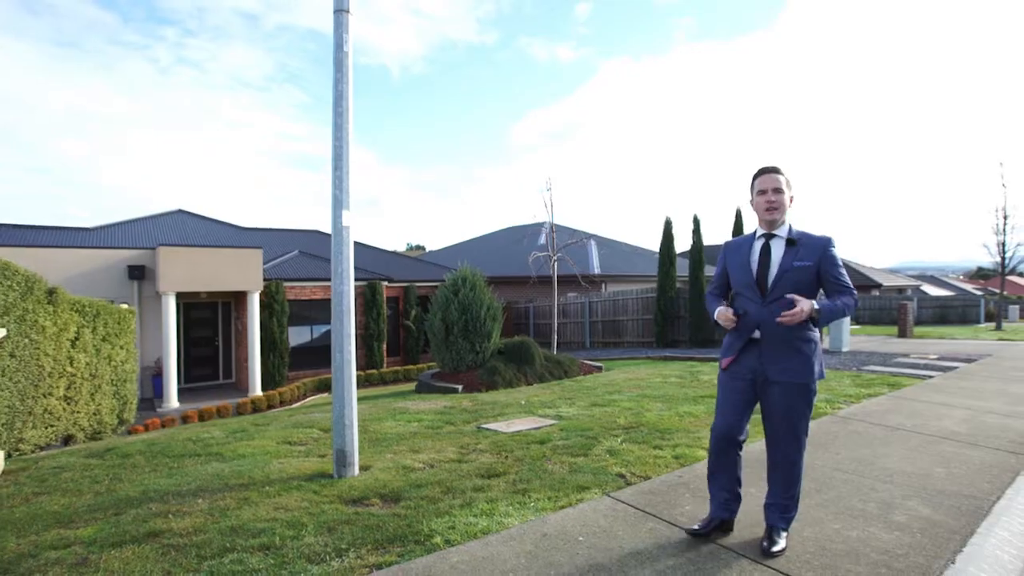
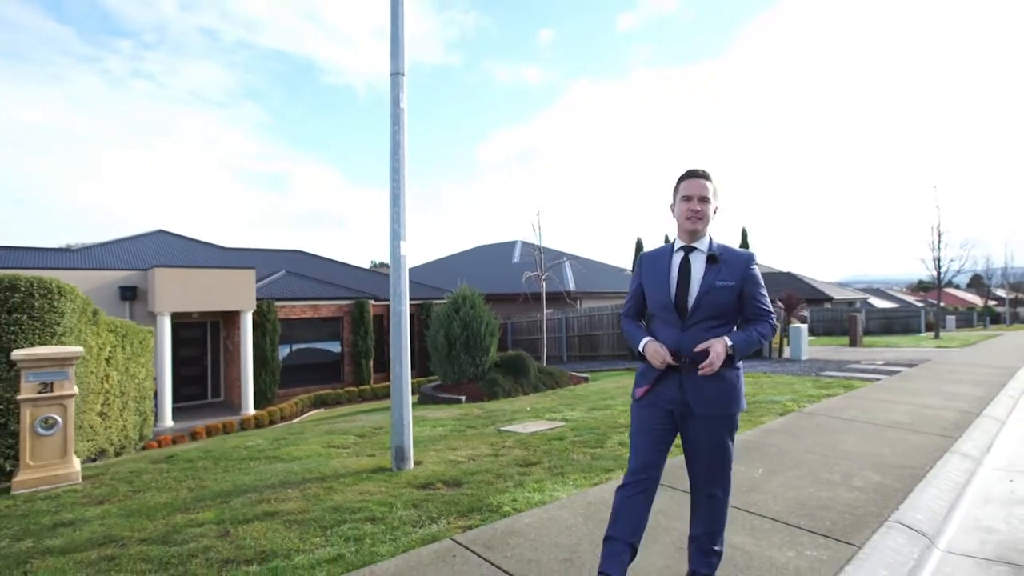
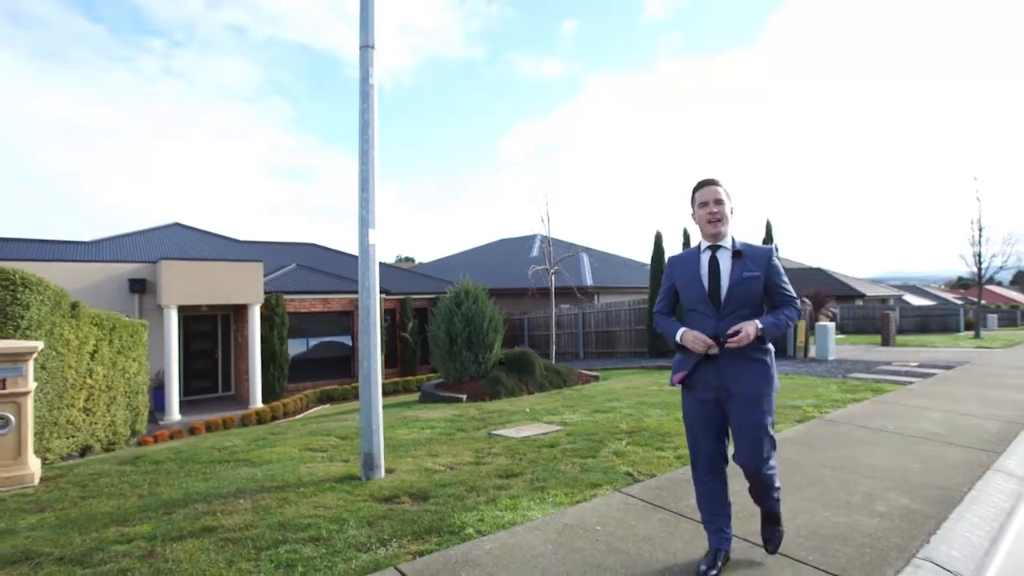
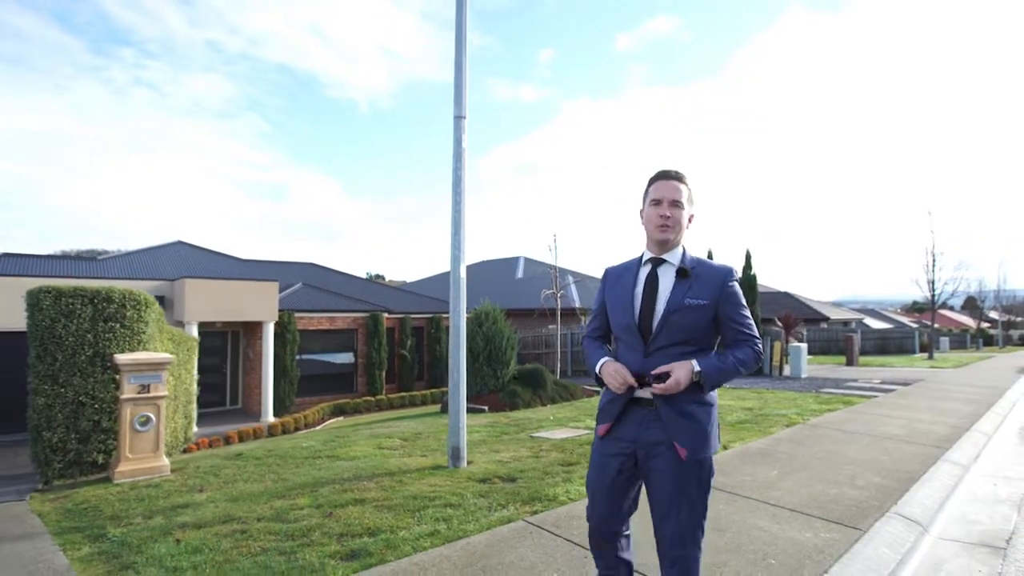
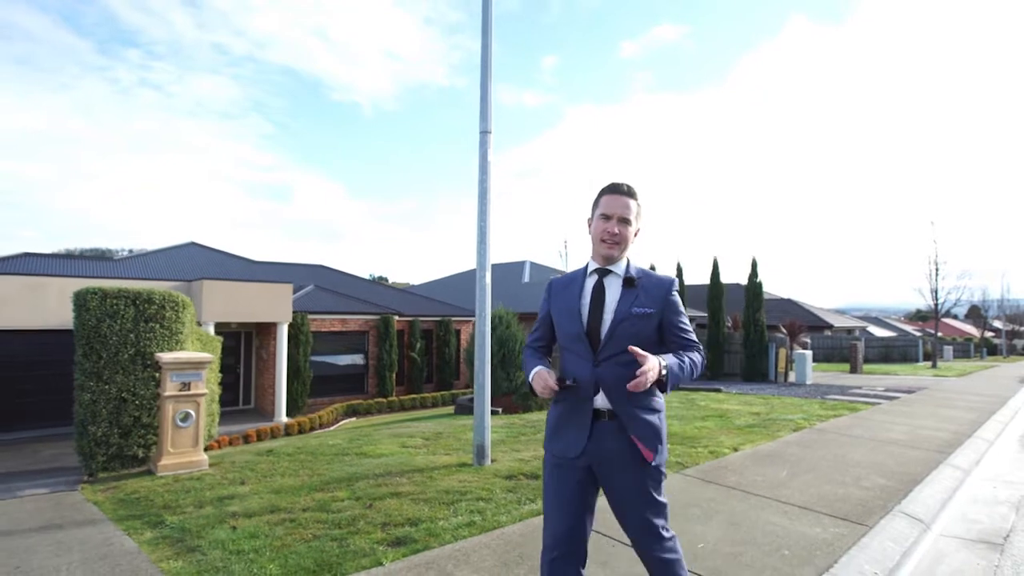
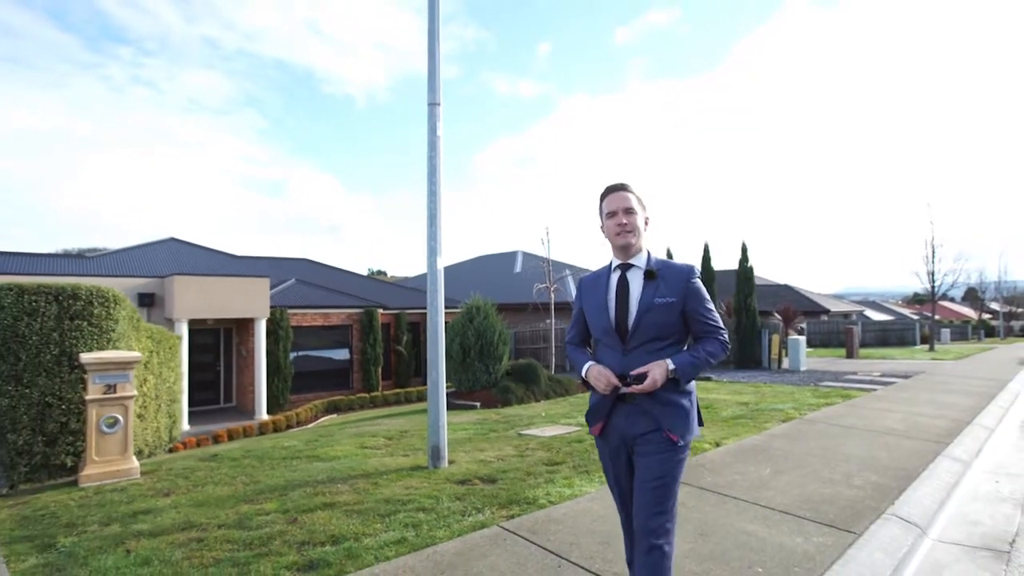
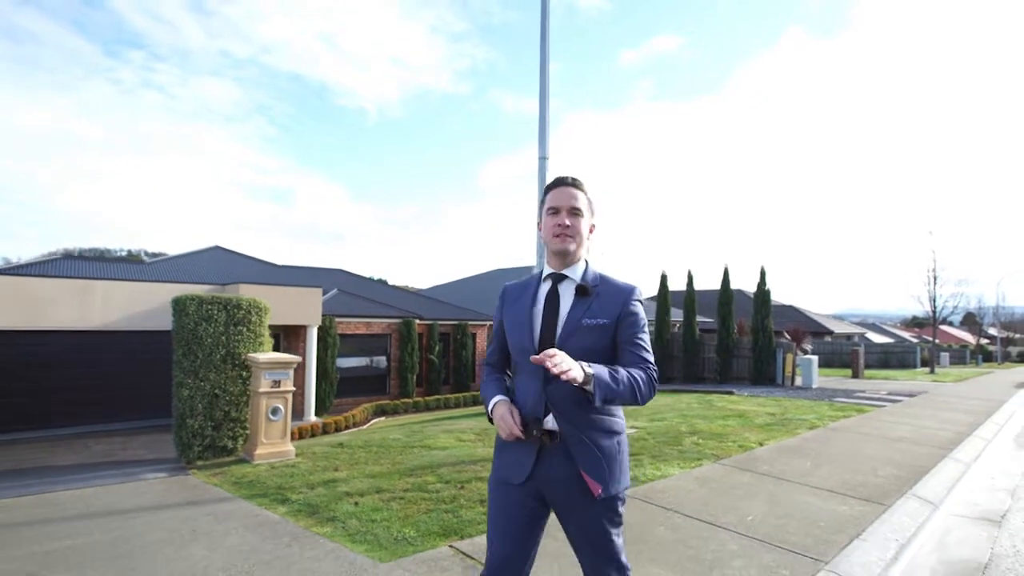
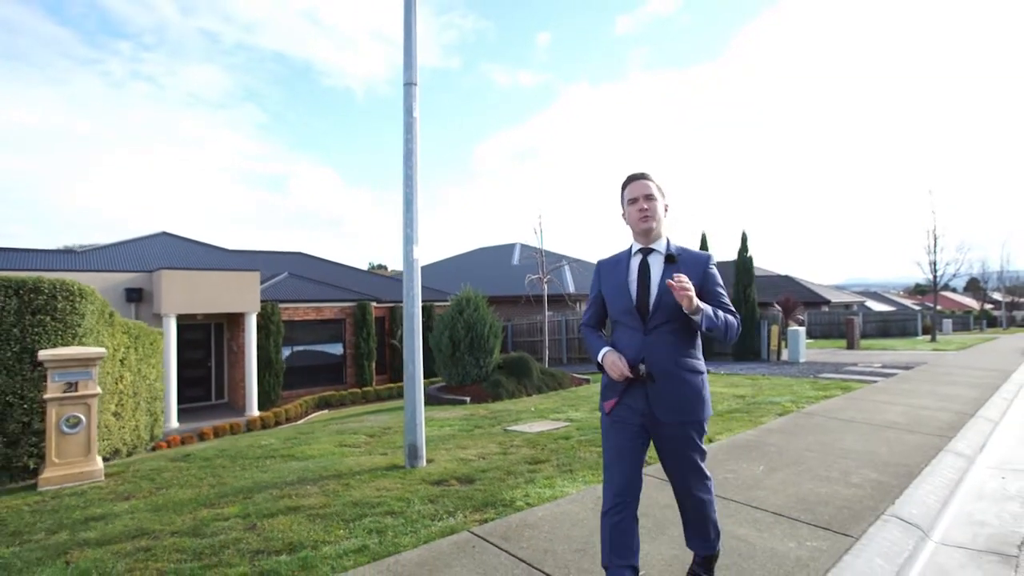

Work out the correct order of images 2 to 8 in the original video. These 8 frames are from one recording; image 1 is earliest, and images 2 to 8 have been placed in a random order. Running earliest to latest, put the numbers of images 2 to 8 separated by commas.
3, 2, 8, 6, 4, 5, 7
